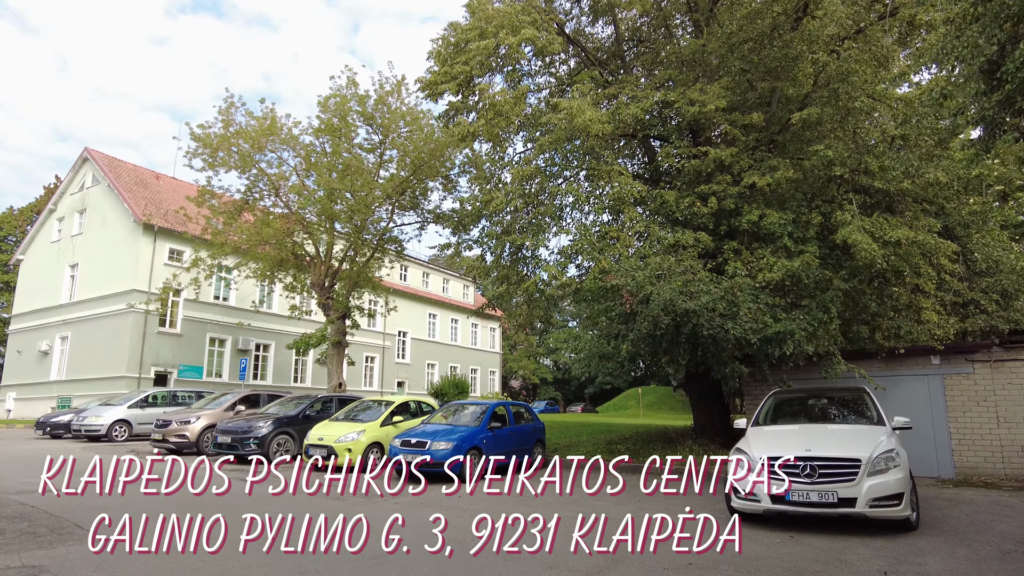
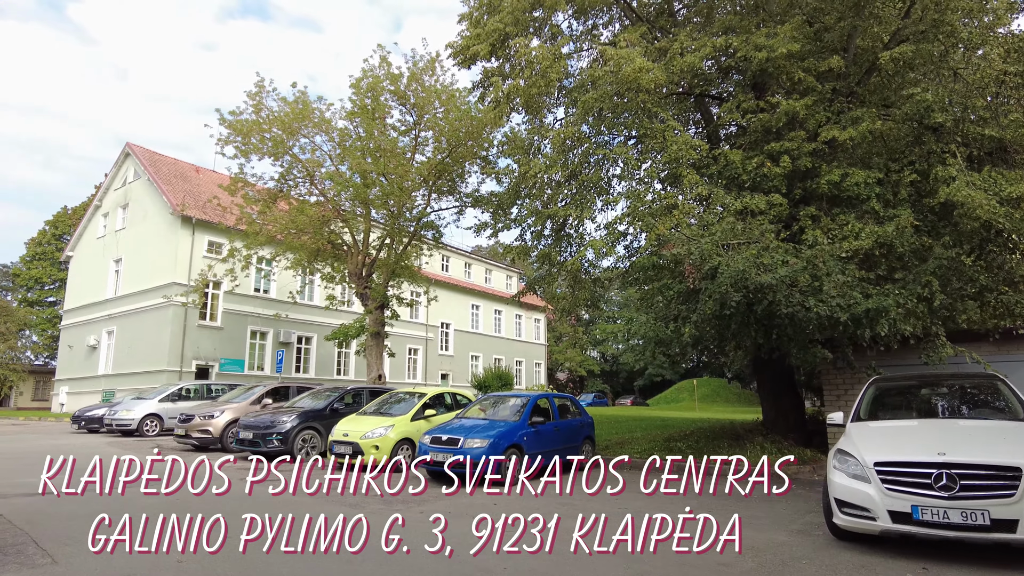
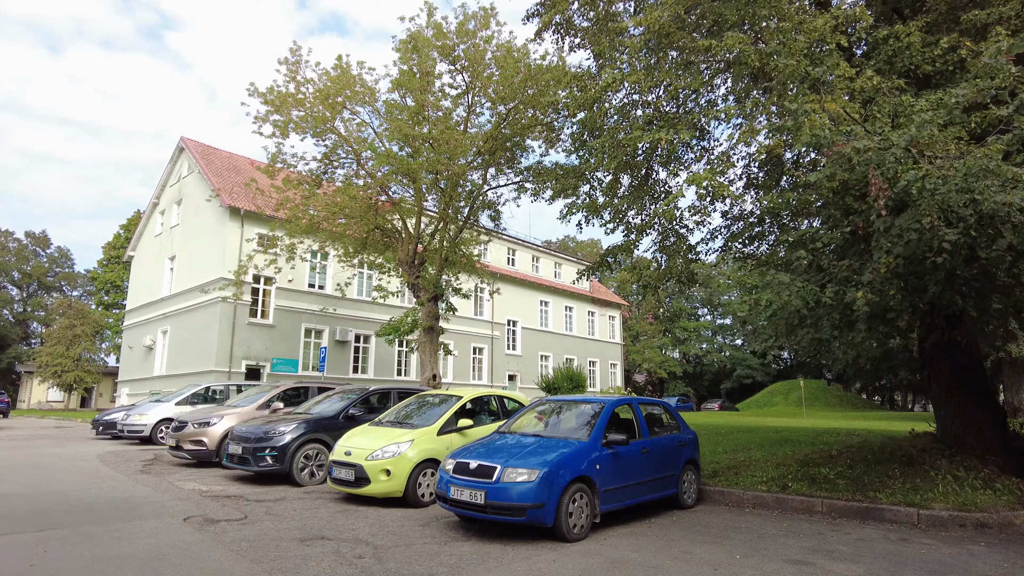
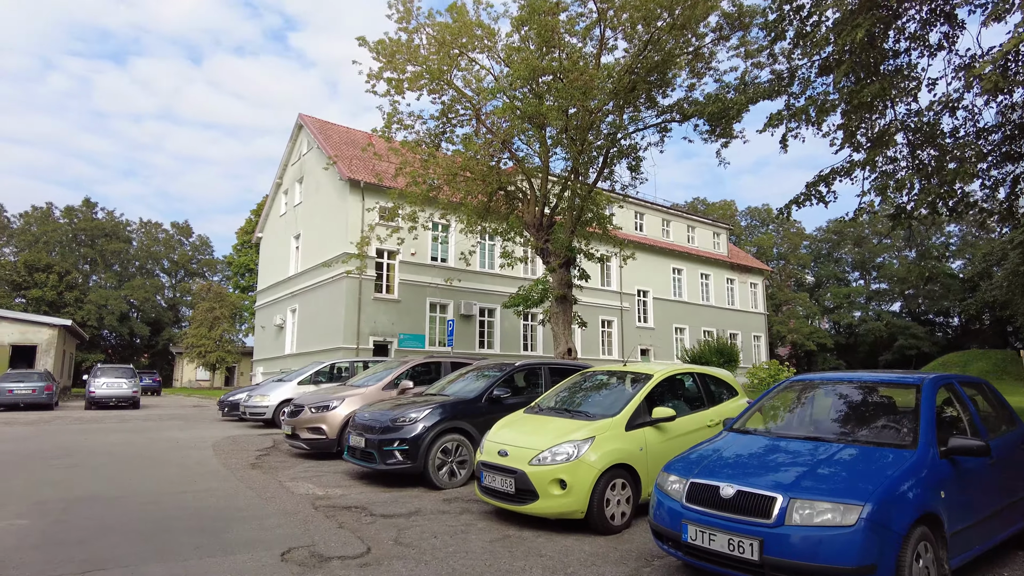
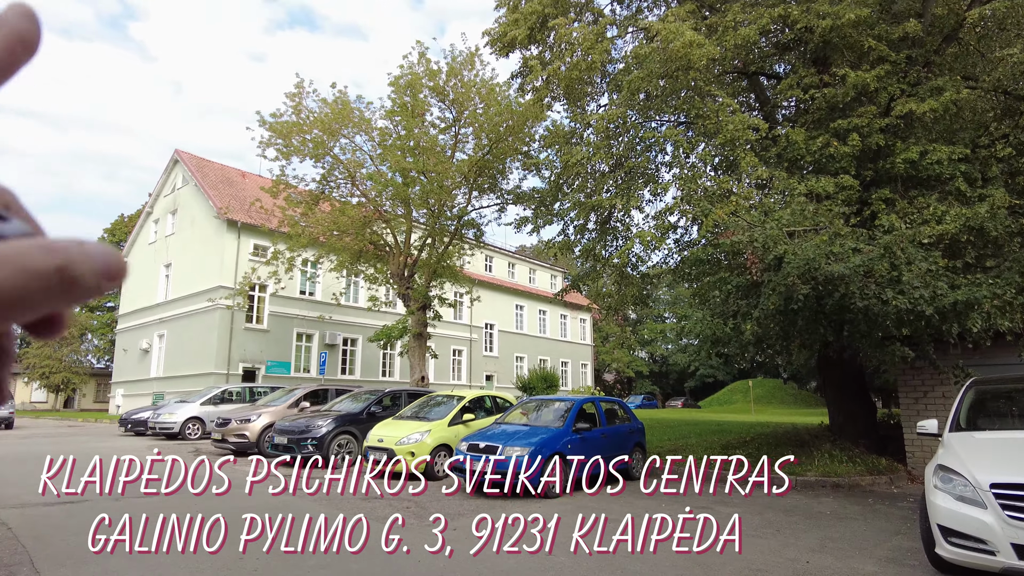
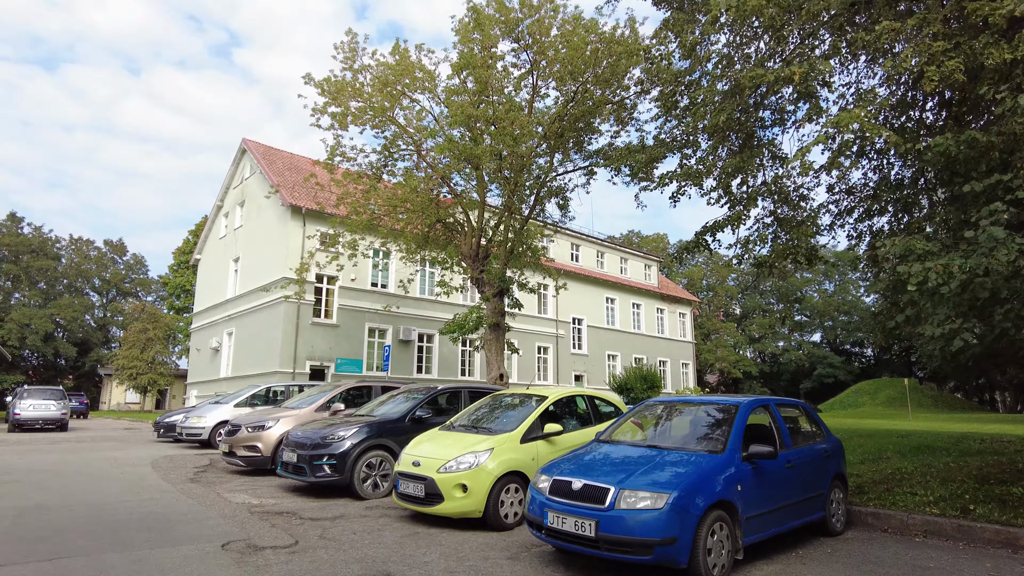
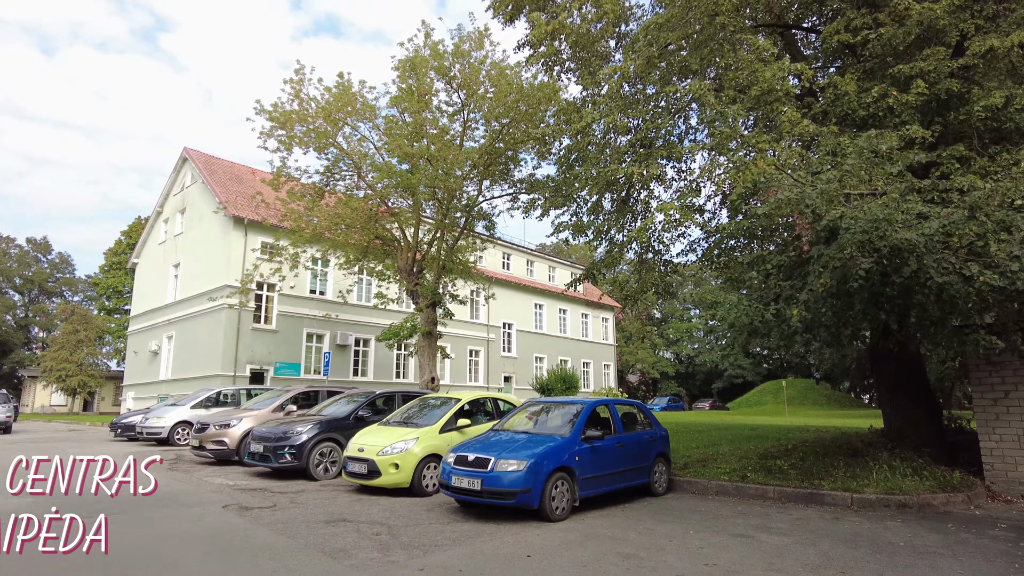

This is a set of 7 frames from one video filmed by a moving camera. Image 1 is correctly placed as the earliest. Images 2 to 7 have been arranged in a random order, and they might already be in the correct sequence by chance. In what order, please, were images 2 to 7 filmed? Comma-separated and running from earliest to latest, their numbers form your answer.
2, 5, 7, 3, 6, 4
